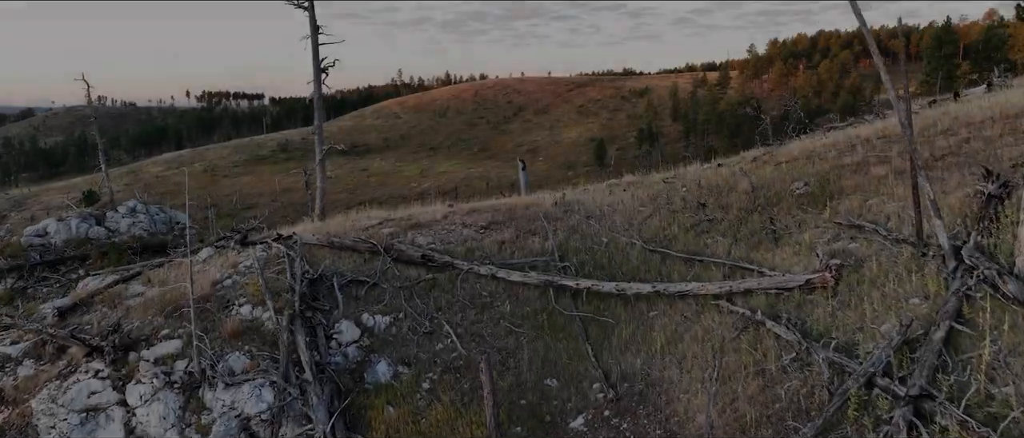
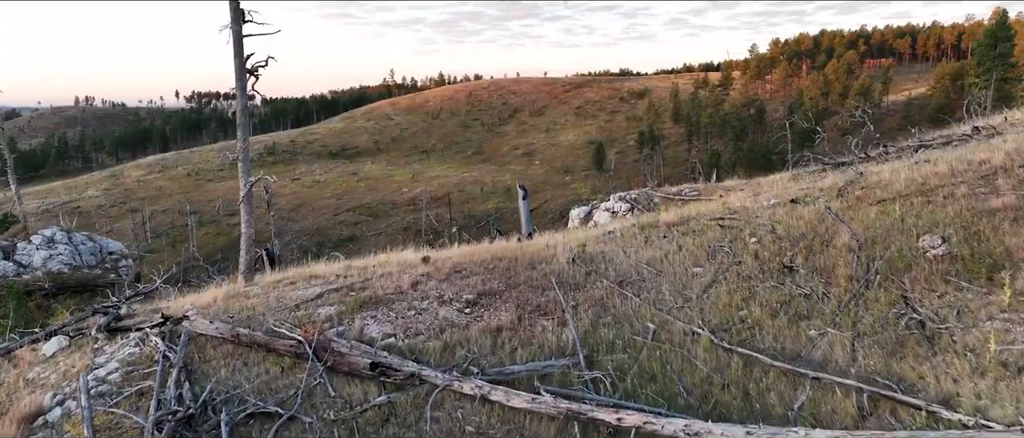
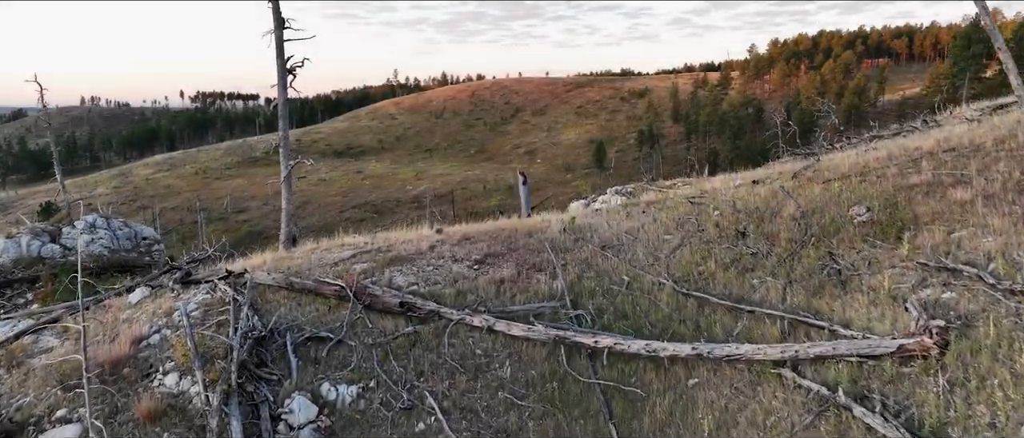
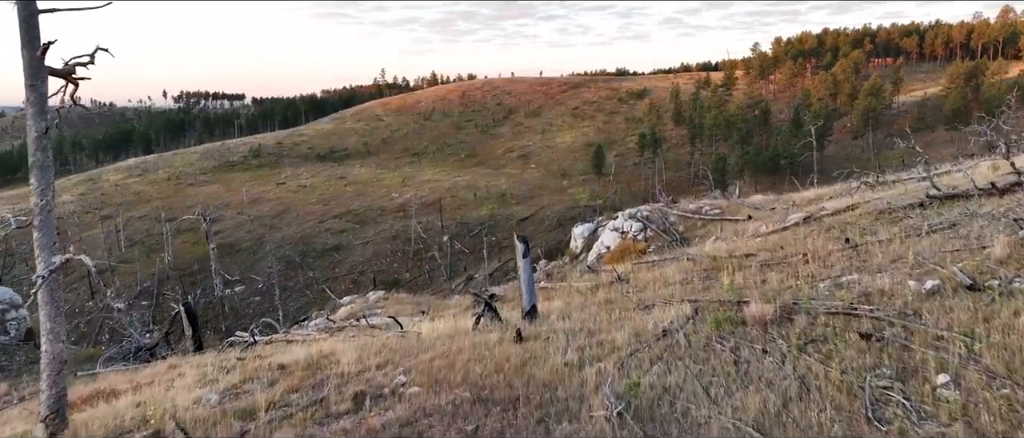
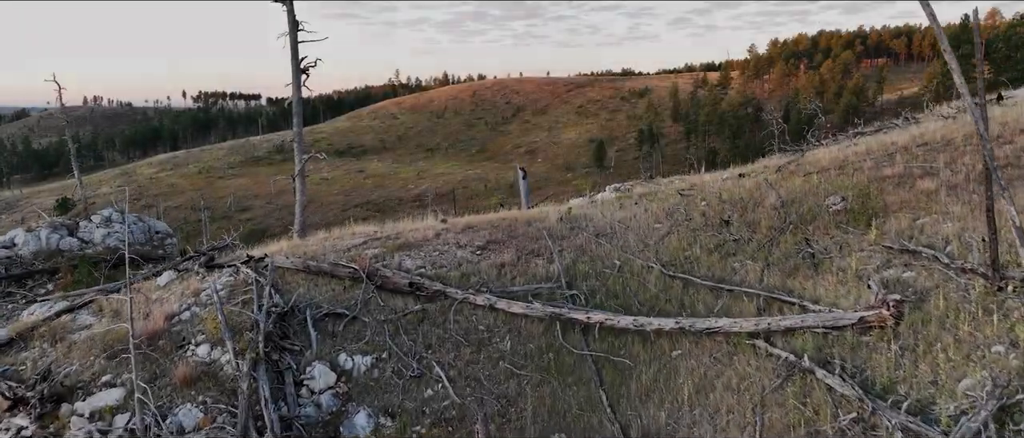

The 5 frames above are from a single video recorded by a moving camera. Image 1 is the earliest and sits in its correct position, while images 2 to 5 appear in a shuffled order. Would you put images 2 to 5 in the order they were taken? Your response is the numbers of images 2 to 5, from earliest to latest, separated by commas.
5, 3, 2, 4
